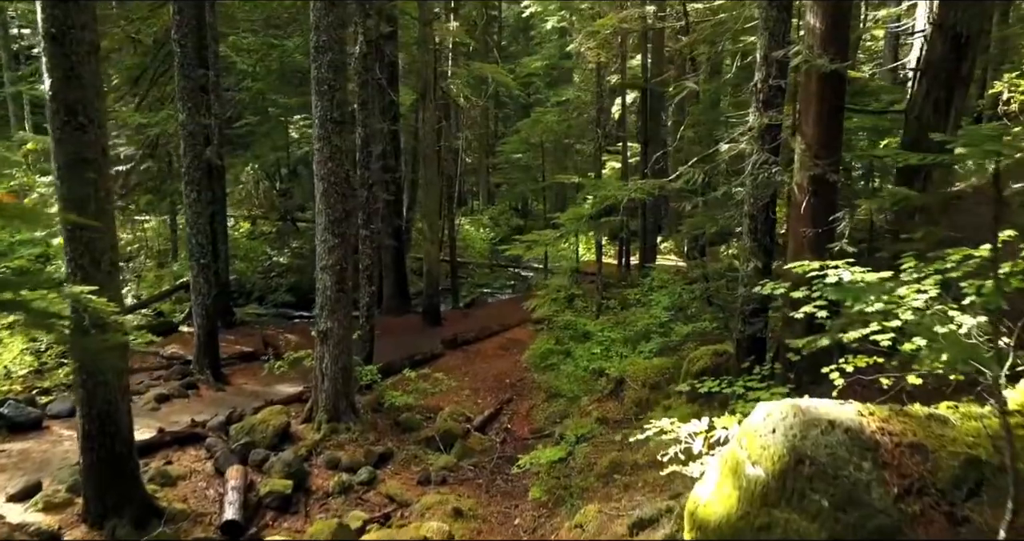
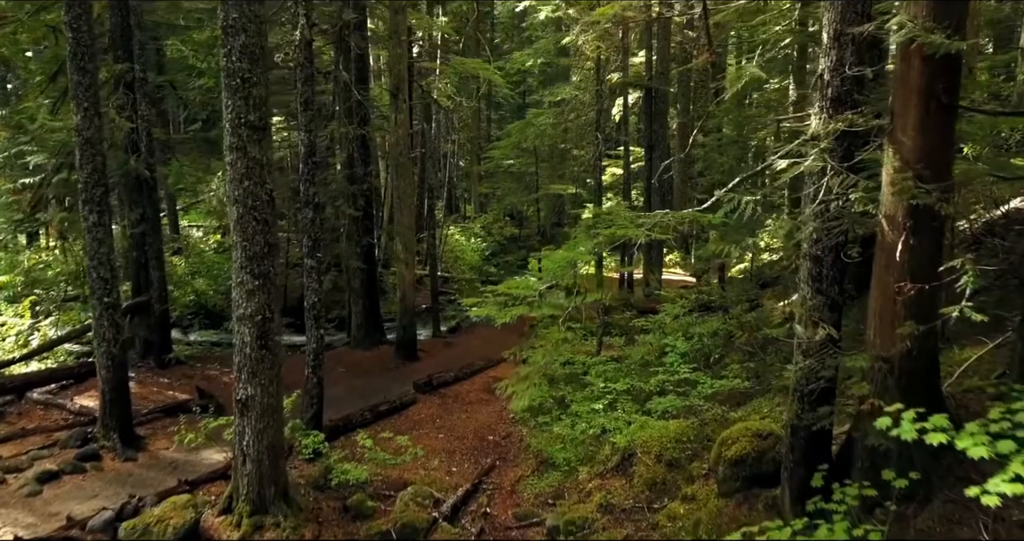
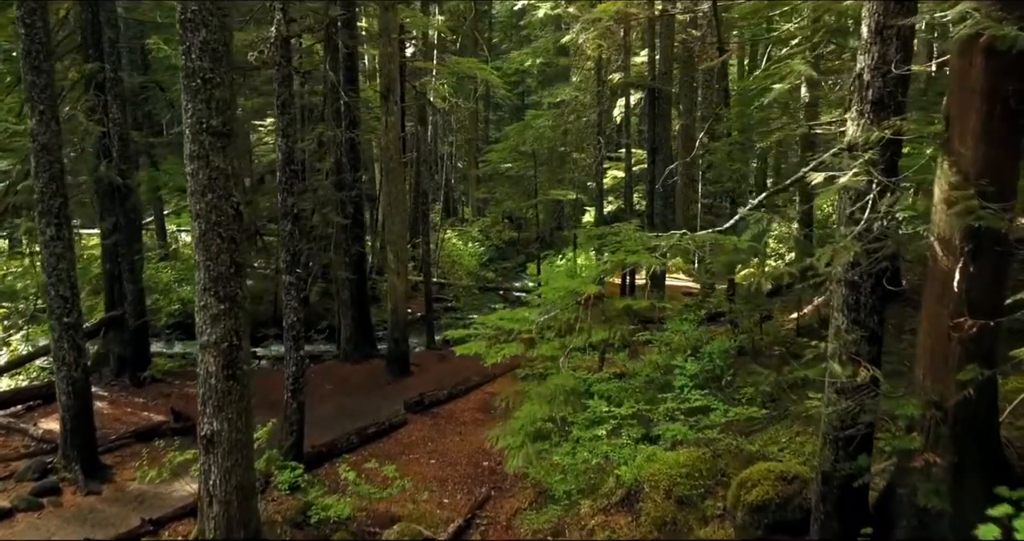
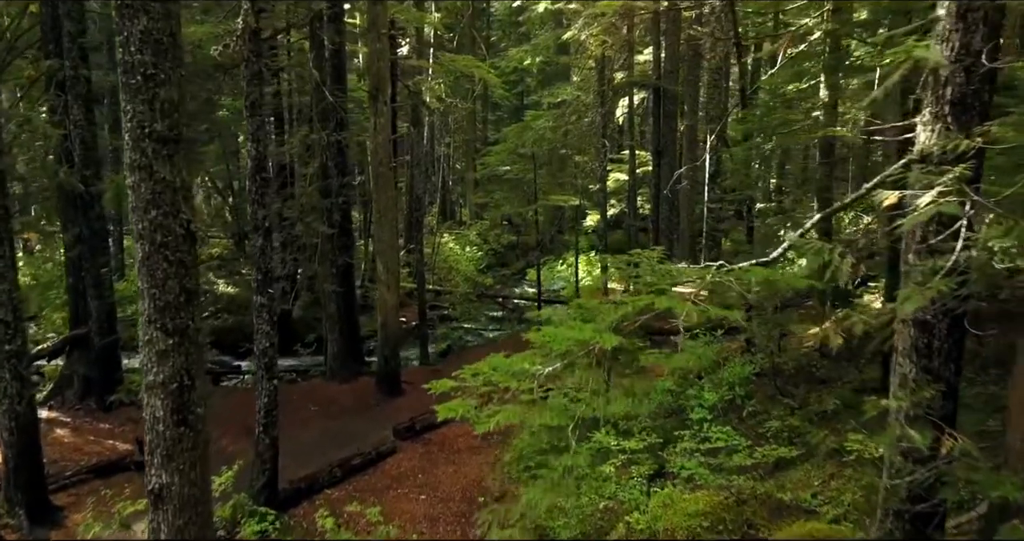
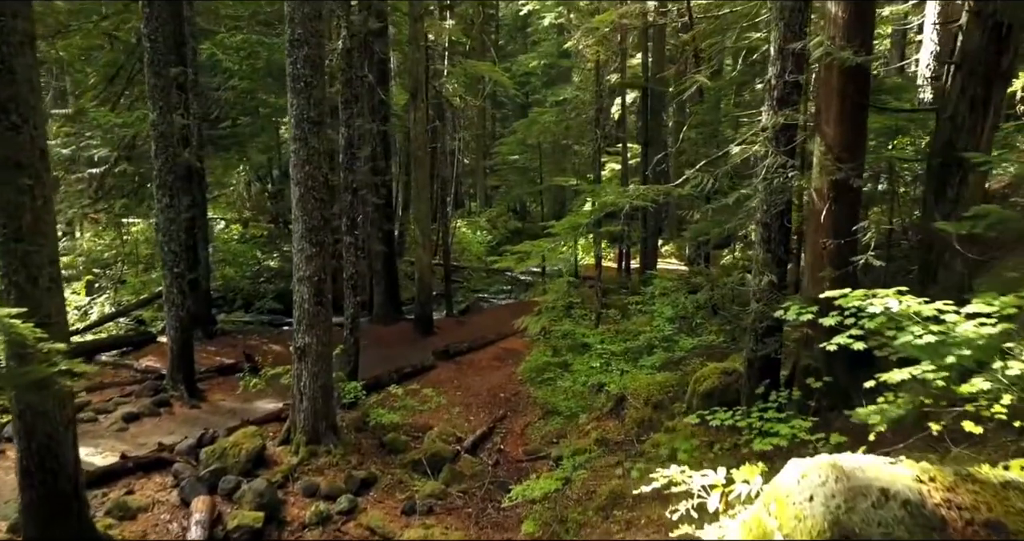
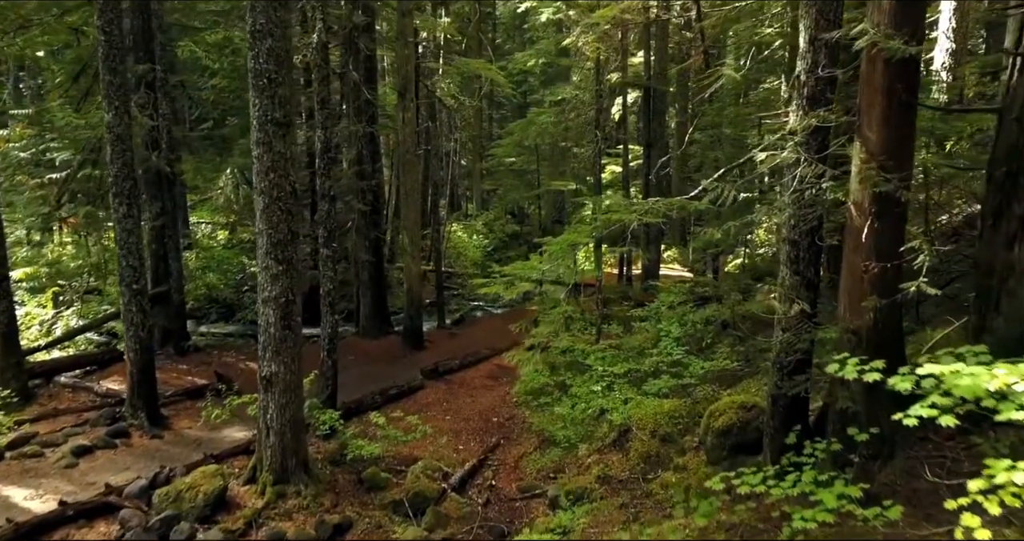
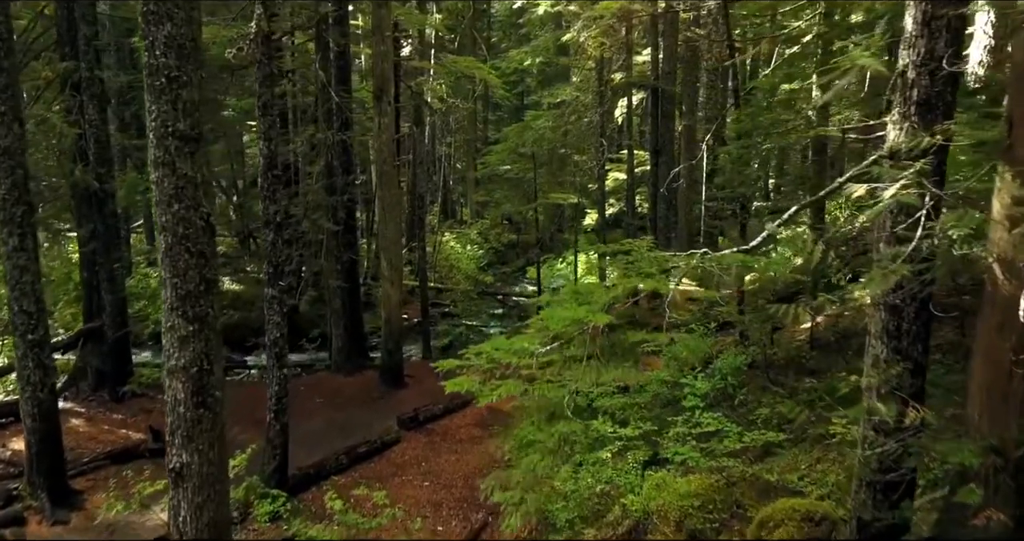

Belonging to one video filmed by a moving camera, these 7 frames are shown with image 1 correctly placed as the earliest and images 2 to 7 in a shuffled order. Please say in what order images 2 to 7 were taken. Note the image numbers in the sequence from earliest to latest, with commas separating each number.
5, 6, 2, 3, 7, 4
